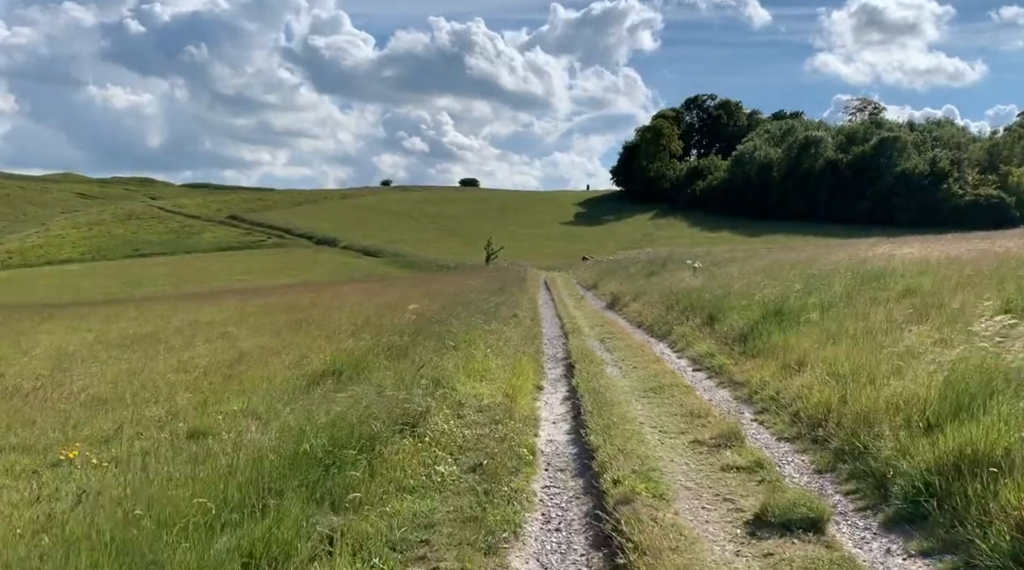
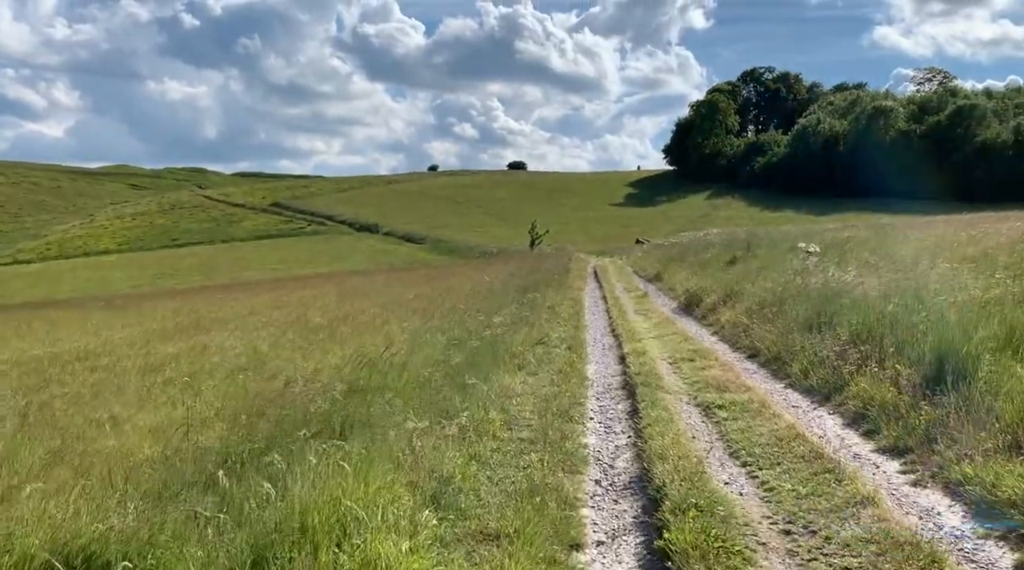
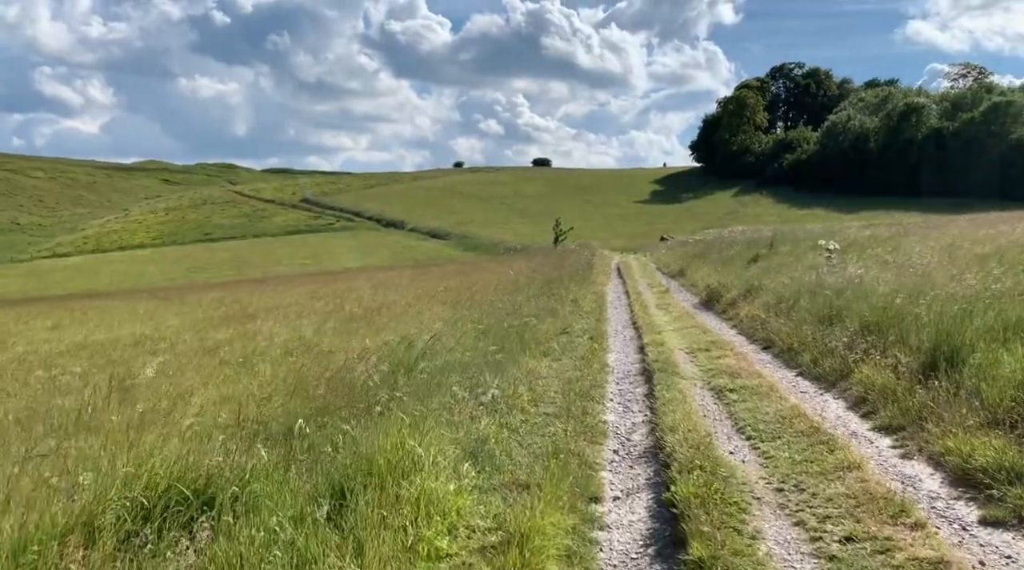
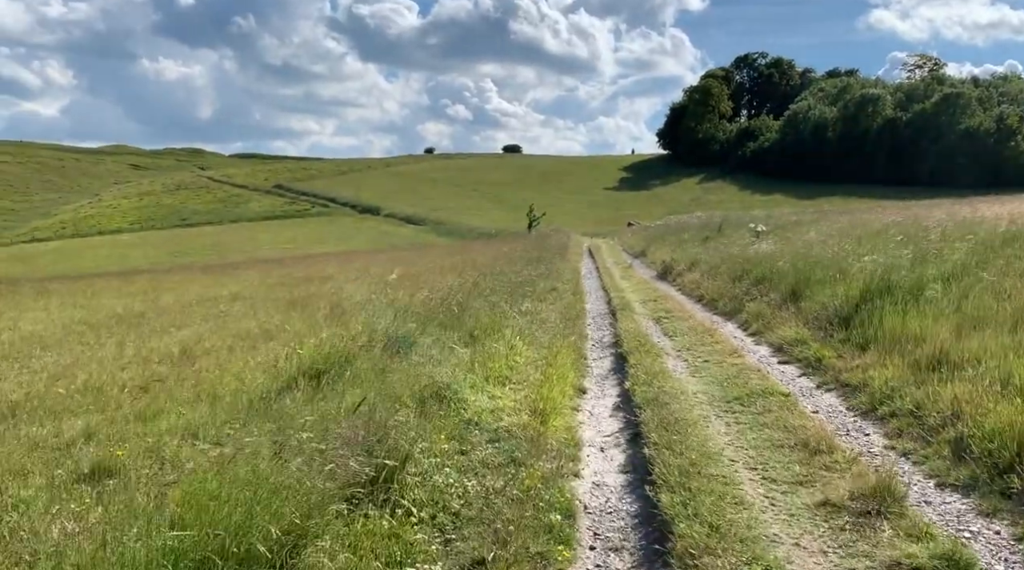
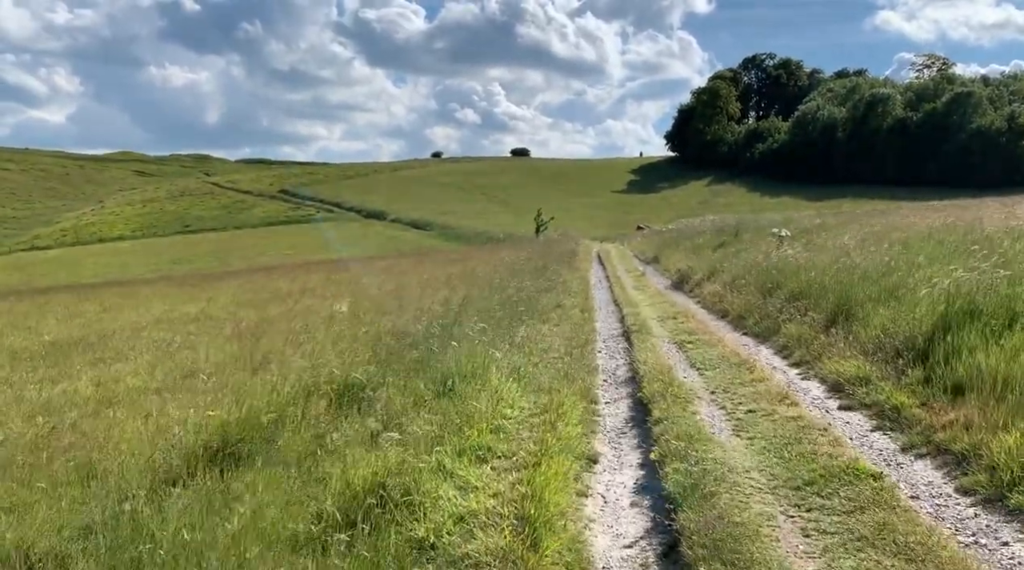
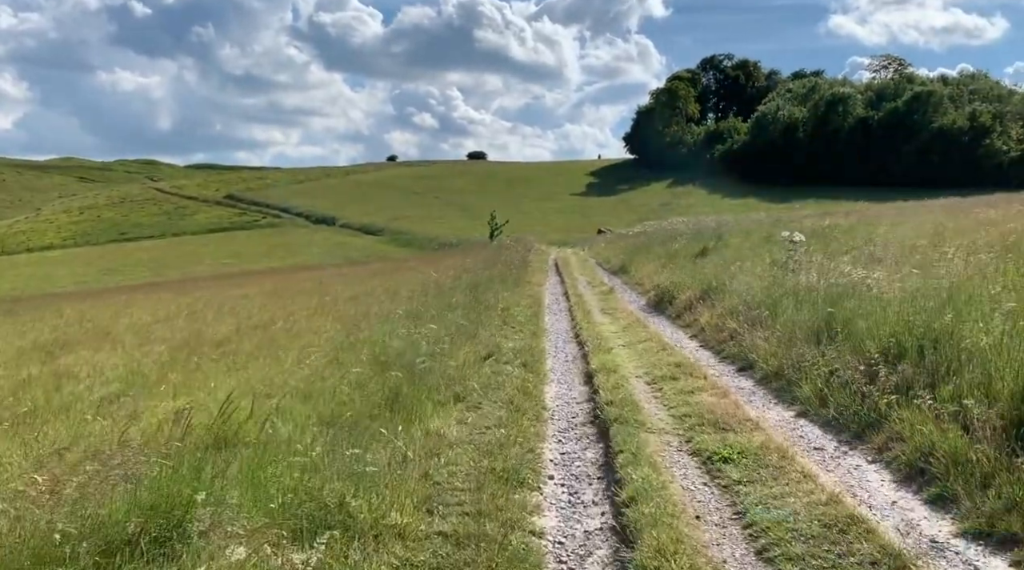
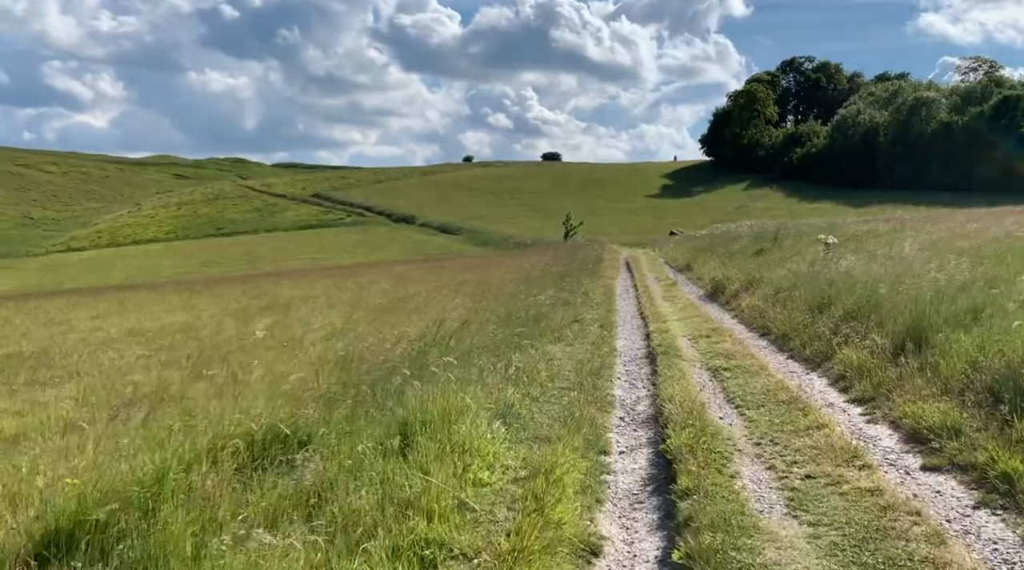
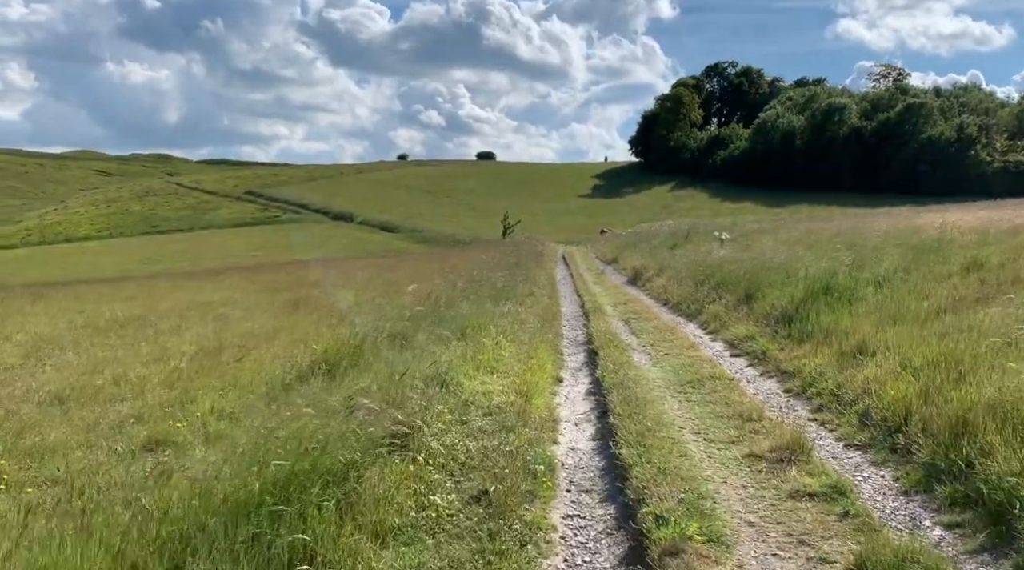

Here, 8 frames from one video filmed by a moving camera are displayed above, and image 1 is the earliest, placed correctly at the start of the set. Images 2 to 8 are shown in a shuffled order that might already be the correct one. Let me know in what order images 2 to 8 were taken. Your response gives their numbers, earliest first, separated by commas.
8, 4, 5, 7, 3, 2, 6
